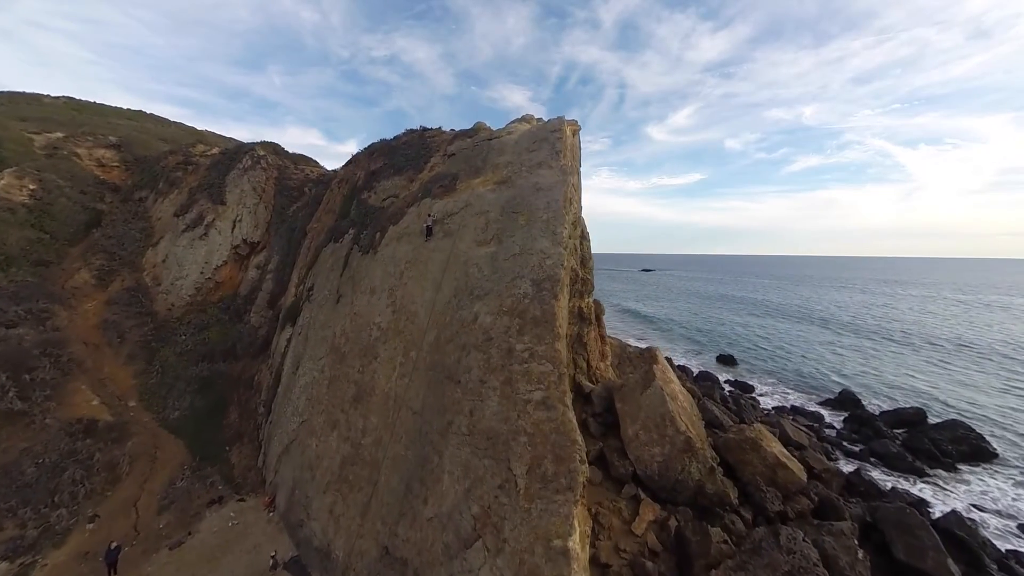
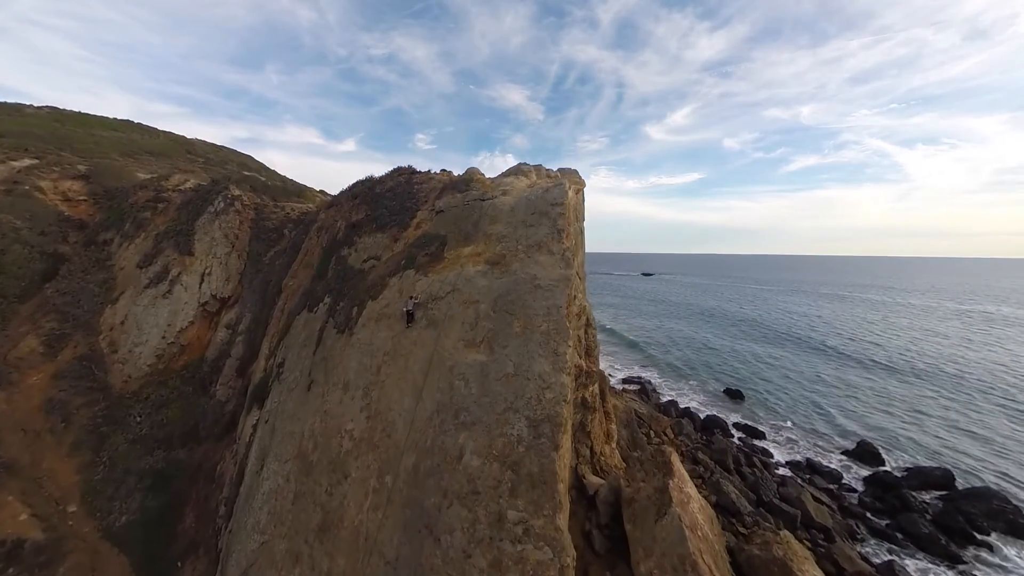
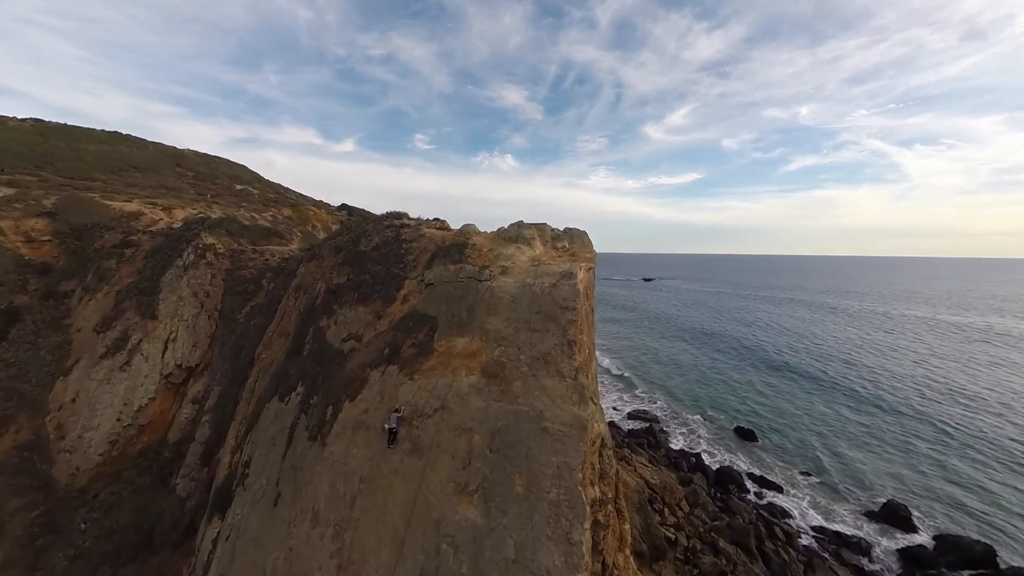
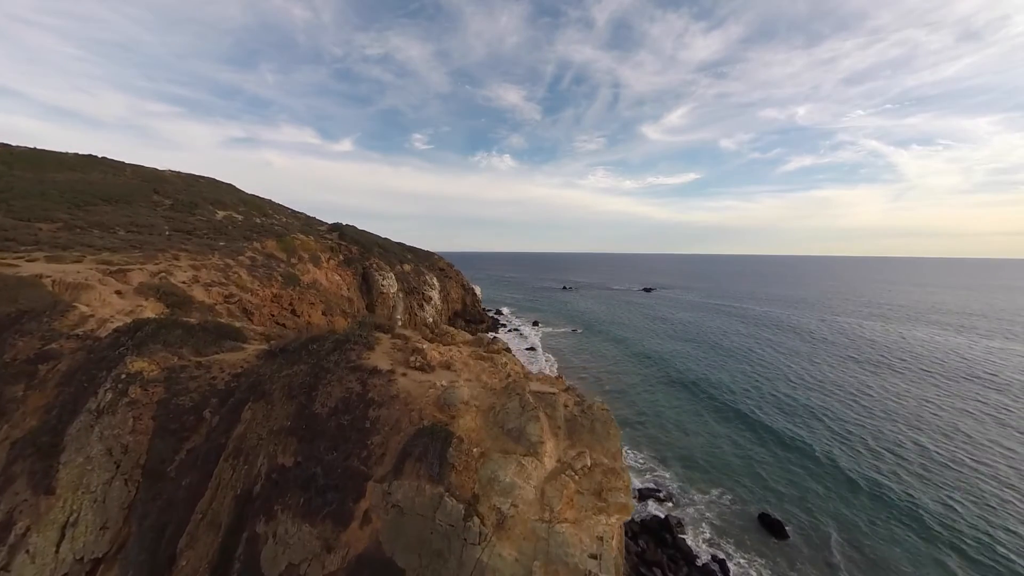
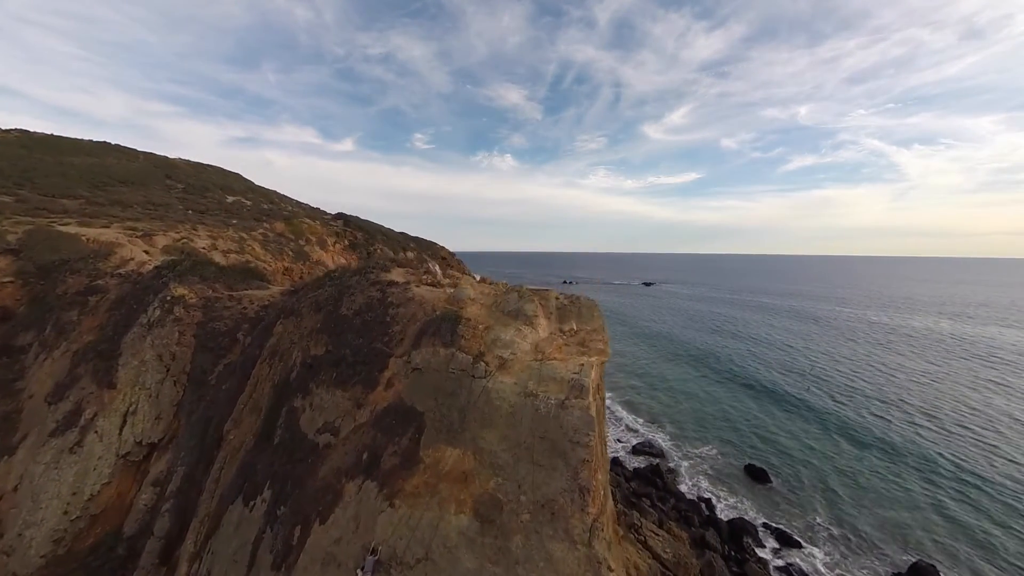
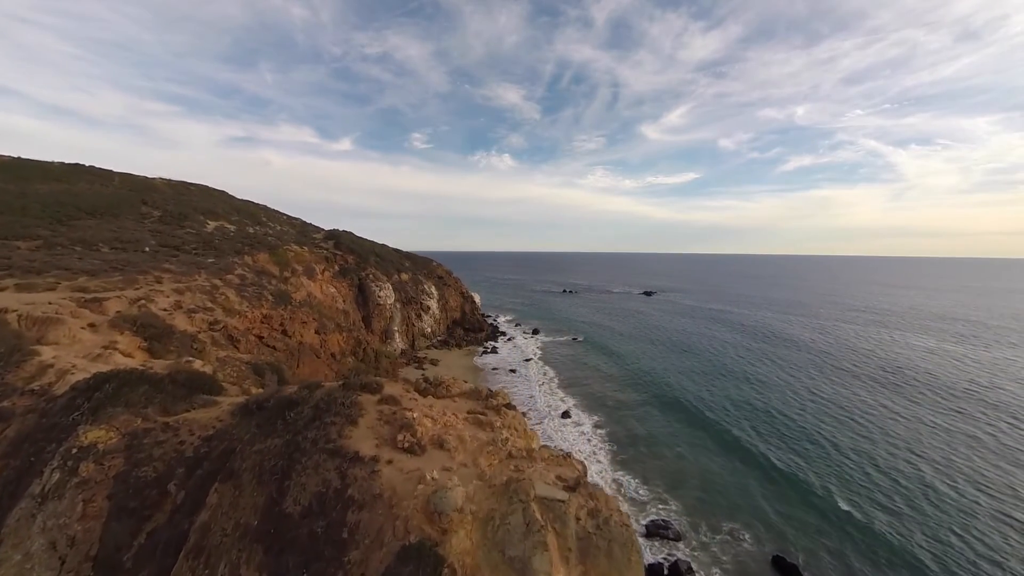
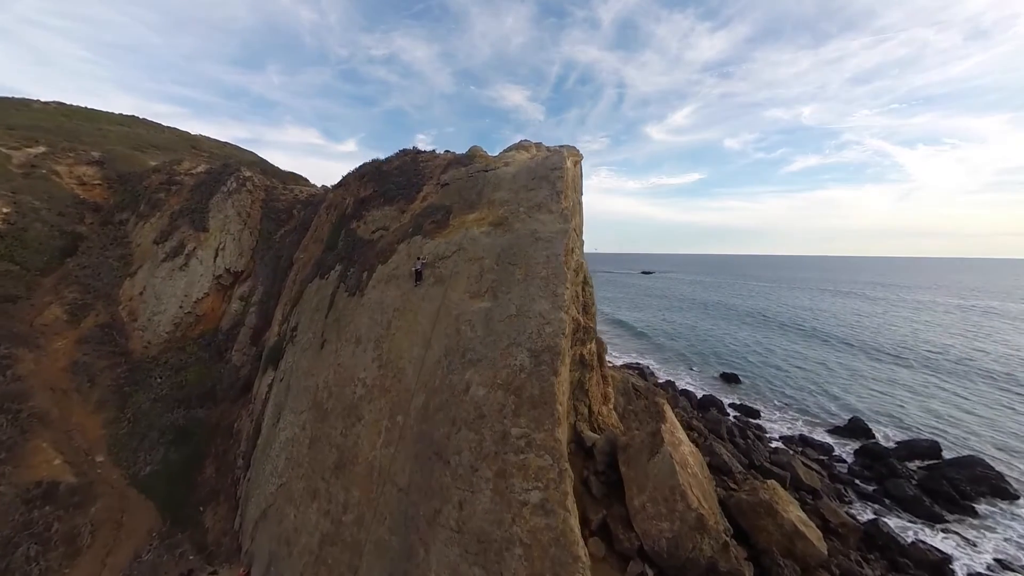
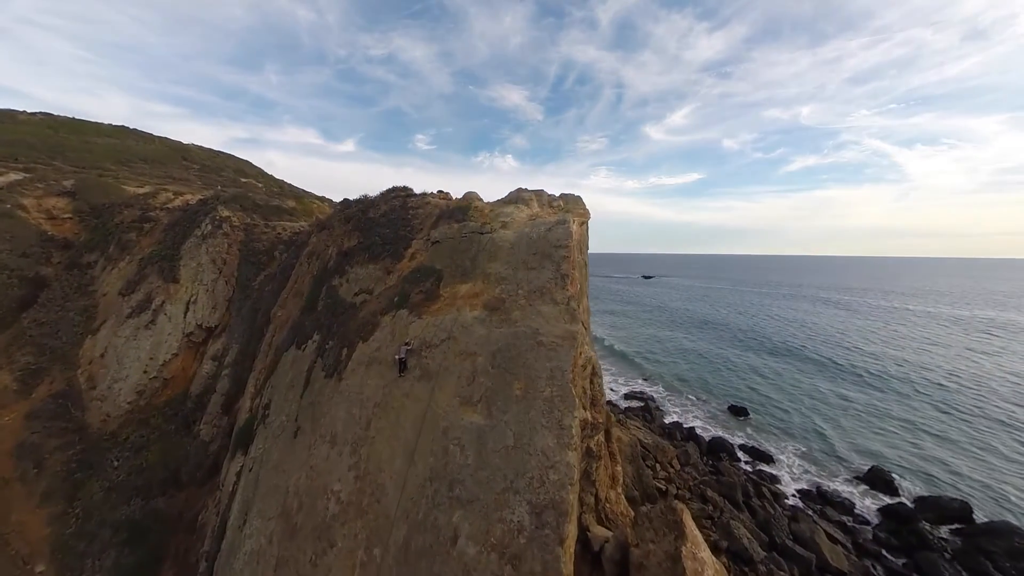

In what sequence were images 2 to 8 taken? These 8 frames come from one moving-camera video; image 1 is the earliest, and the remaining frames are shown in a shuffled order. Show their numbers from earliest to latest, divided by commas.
7, 2, 8, 3, 5, 4, 6
